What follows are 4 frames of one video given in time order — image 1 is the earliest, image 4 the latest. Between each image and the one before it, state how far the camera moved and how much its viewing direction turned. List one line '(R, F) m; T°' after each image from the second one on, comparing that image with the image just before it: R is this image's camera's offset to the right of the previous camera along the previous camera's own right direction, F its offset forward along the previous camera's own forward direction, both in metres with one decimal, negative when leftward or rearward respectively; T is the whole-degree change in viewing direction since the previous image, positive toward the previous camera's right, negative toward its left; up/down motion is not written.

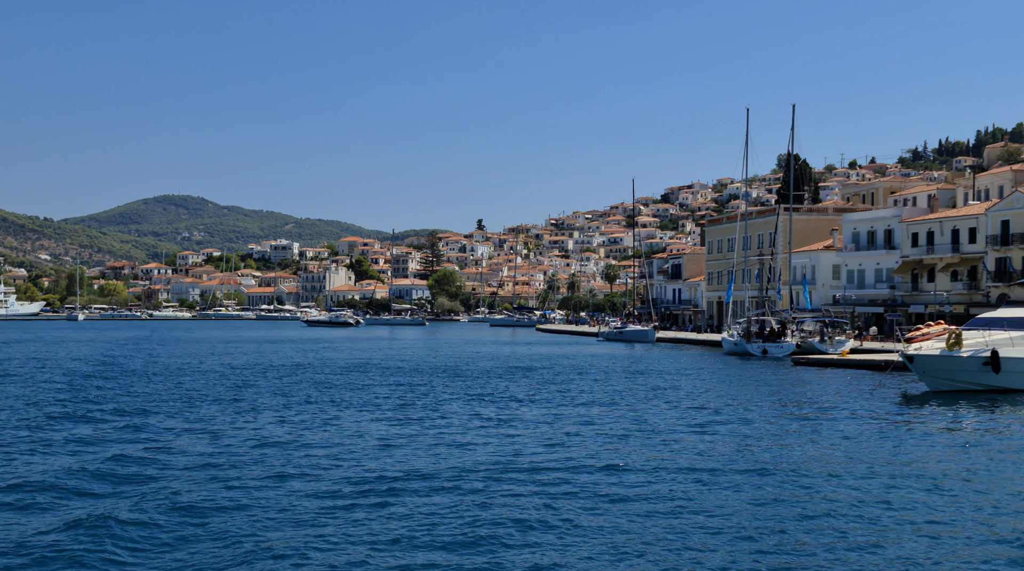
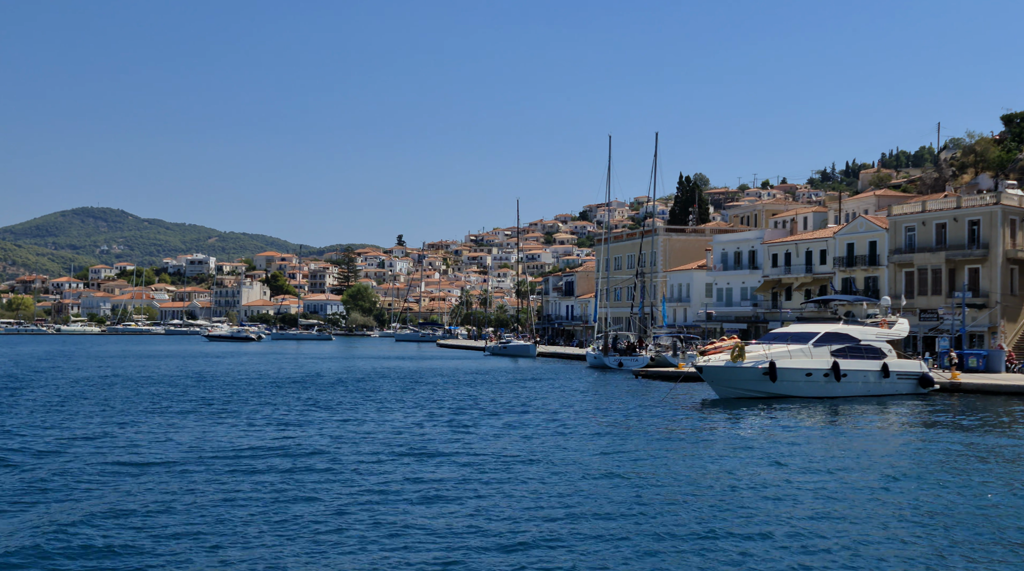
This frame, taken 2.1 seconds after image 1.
(+3.2, -3.4) m; +4°
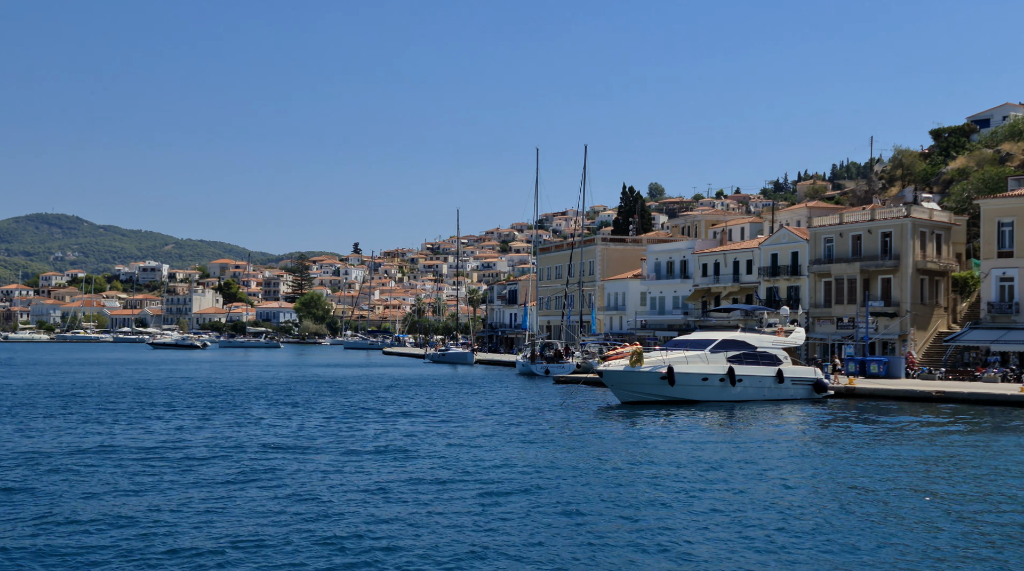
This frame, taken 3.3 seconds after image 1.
(+1.8, -1.6) m; +2°
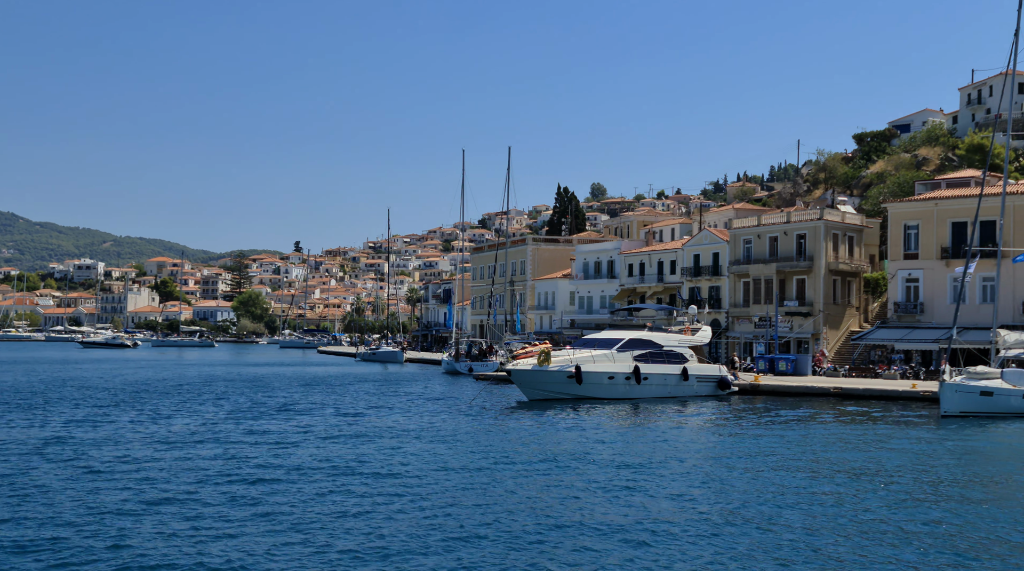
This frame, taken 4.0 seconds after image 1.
(+1.3, -0.9) m; +3°
